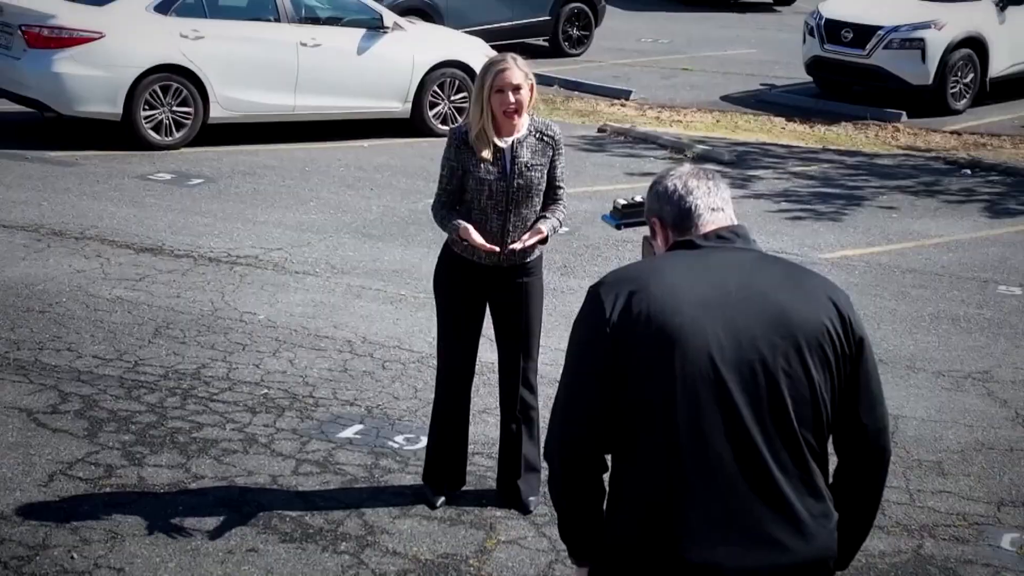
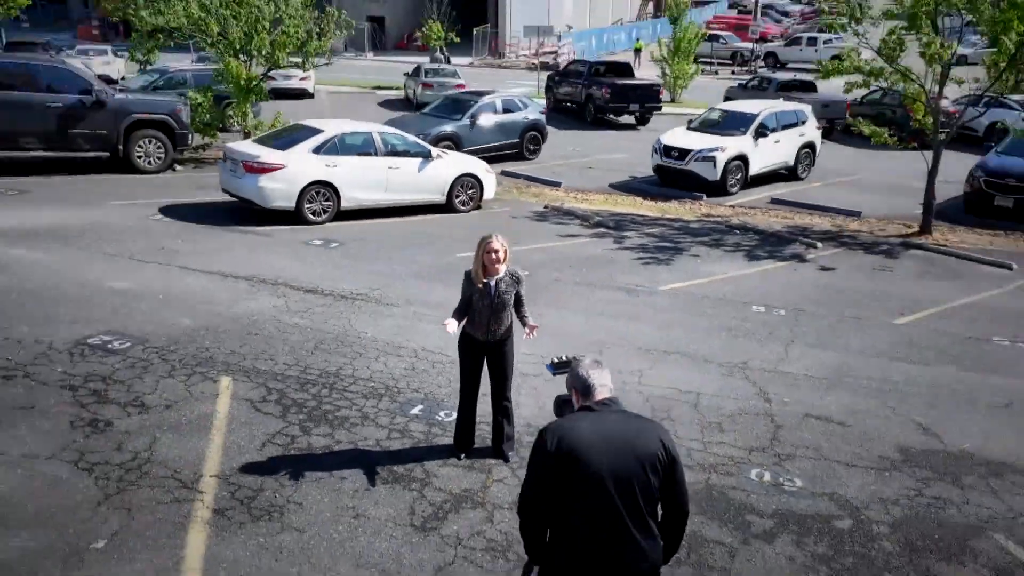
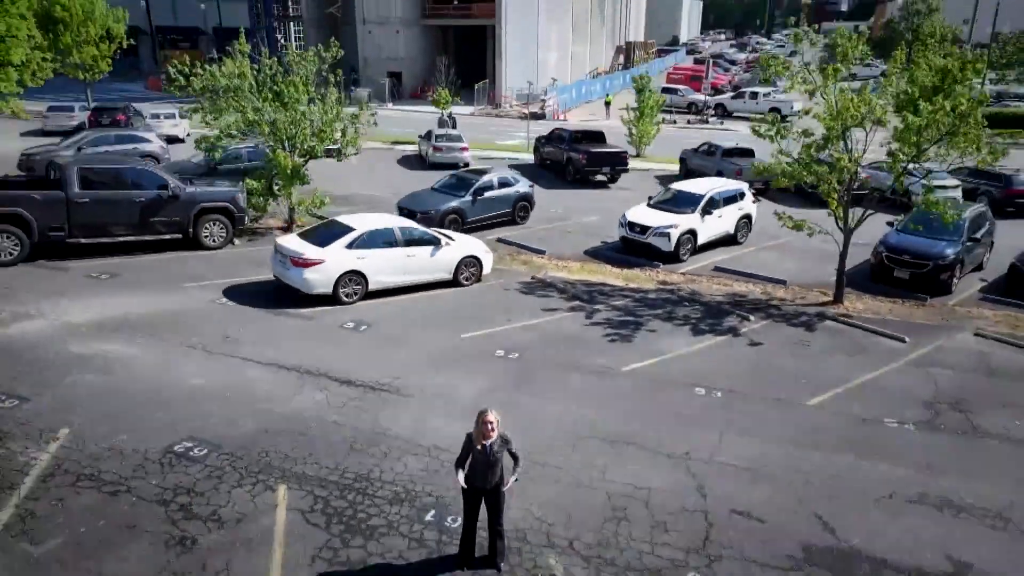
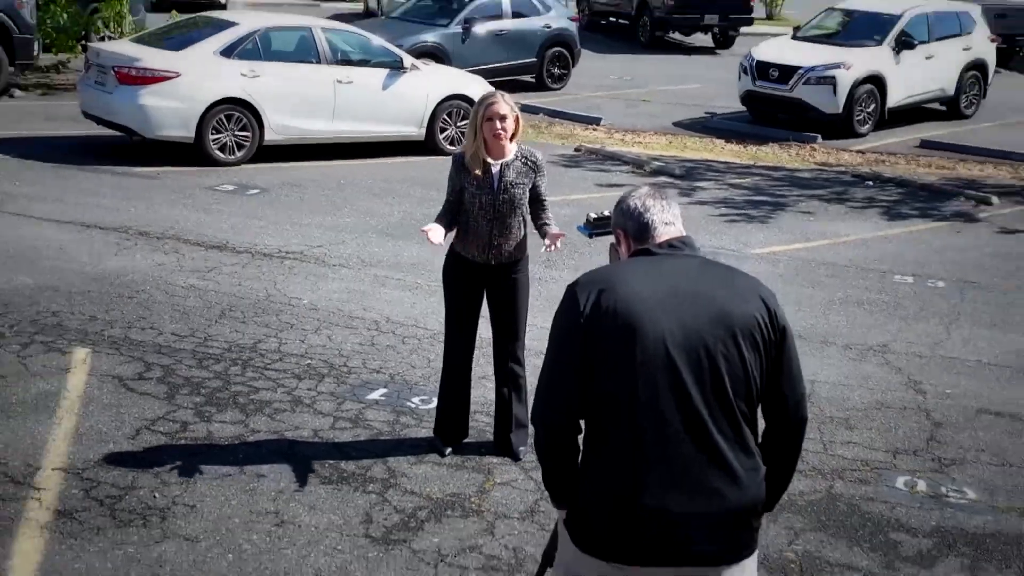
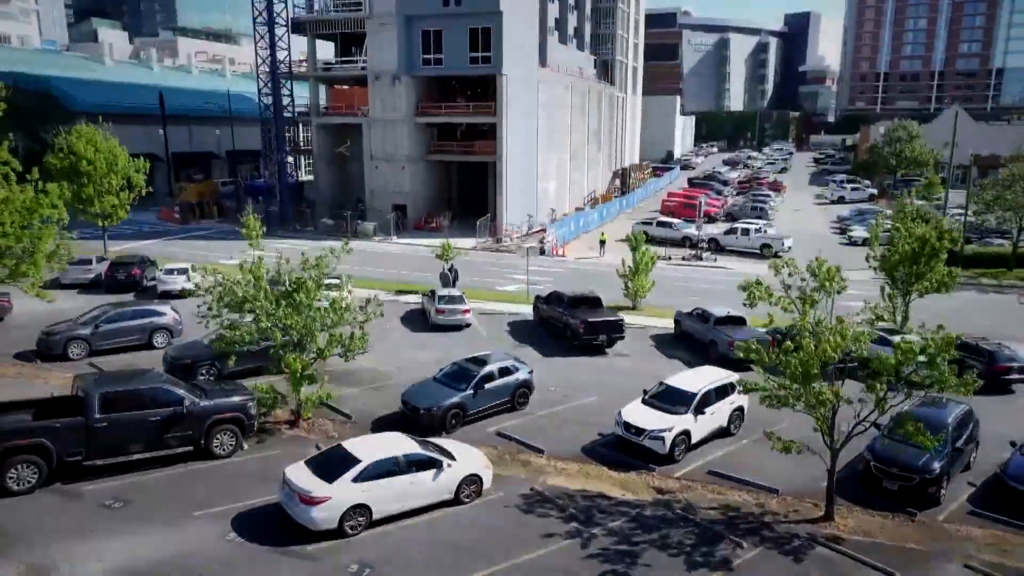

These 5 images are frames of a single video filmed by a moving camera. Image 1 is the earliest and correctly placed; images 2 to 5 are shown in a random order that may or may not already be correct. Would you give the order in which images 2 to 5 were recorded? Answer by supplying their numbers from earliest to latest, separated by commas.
4, 2, 3, 5
